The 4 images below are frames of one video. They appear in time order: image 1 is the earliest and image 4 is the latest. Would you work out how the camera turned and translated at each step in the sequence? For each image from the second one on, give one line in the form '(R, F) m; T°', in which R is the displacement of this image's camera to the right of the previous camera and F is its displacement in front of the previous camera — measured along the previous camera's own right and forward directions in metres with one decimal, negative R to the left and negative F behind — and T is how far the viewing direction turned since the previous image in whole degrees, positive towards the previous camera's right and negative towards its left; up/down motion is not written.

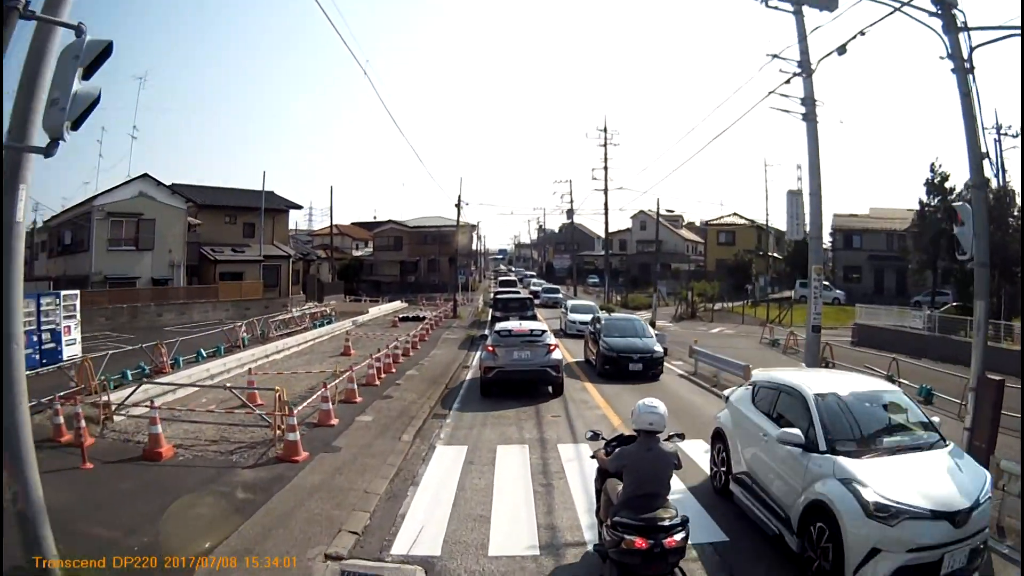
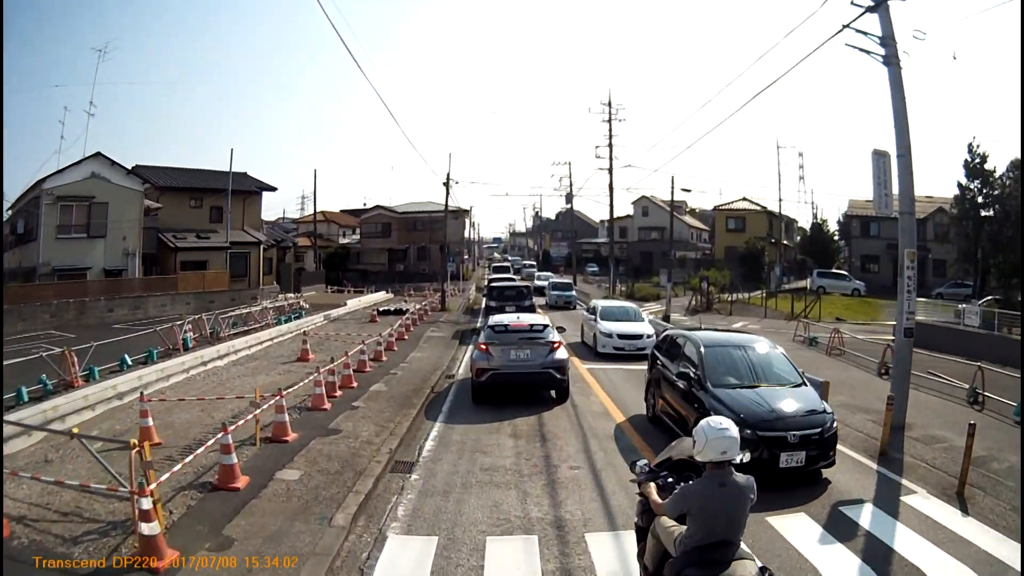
(0.0, +3.0) m; 0°
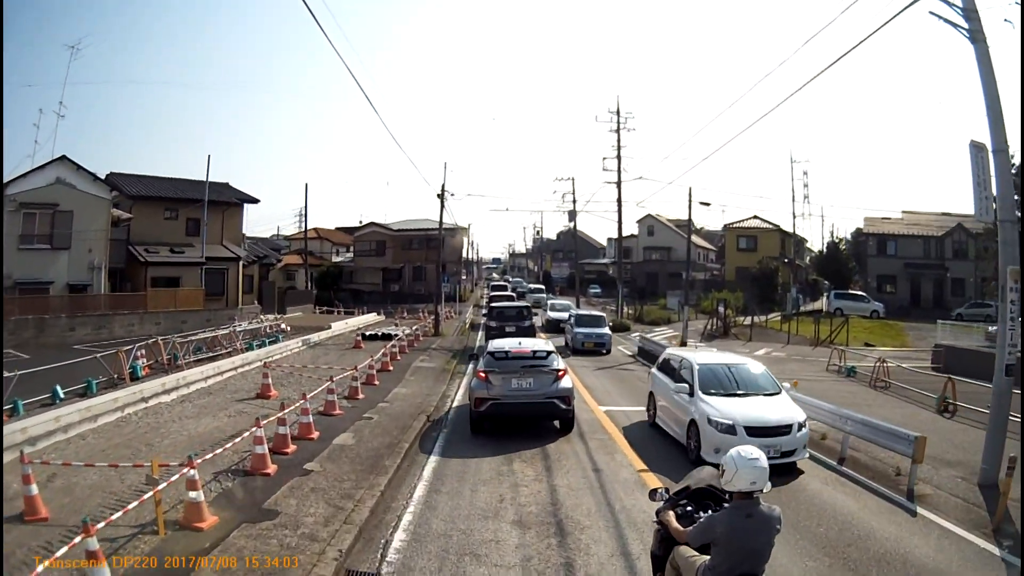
(-0.1, +2.0) m; 0°
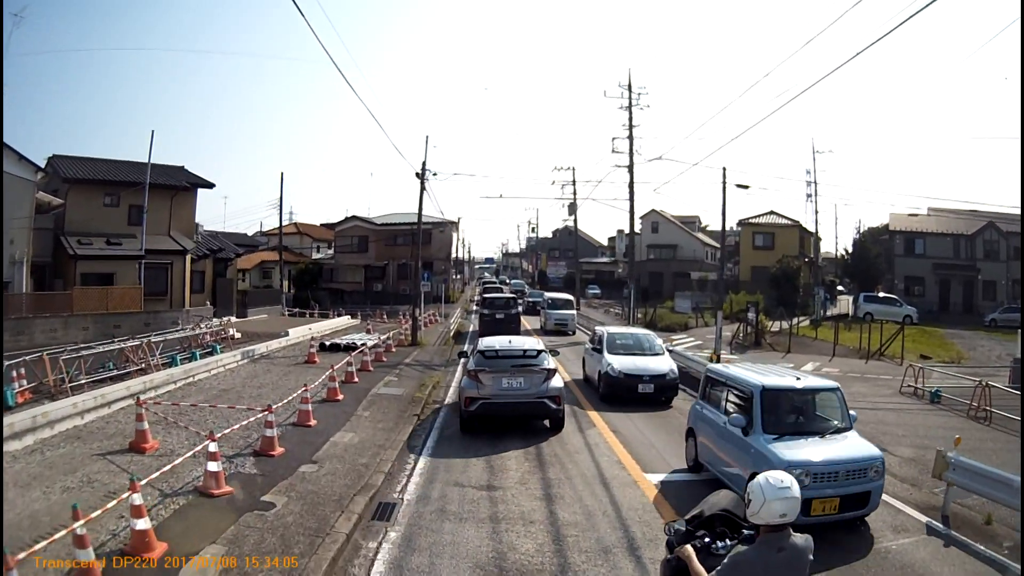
(0.0, +3.5) m; +1°
